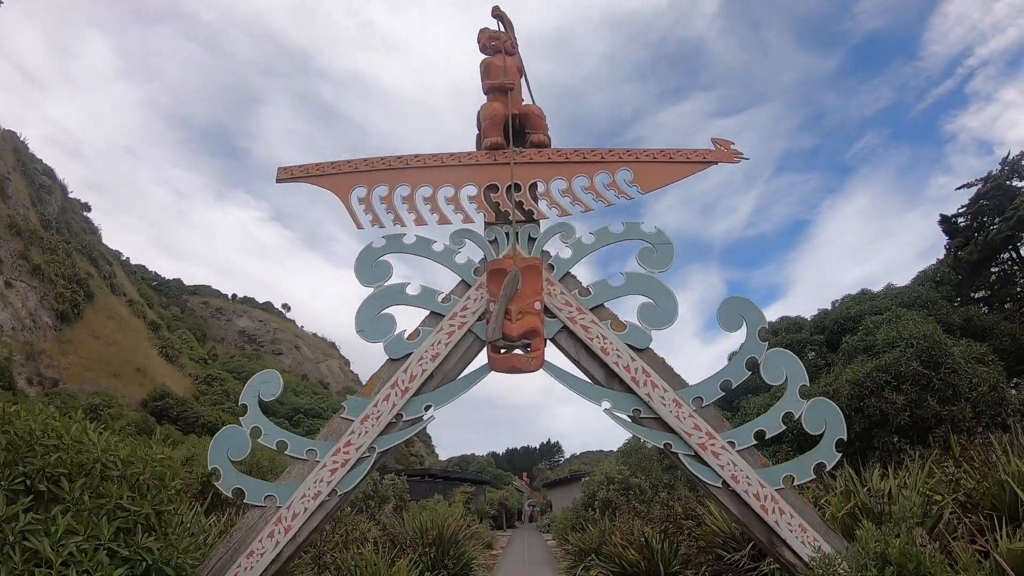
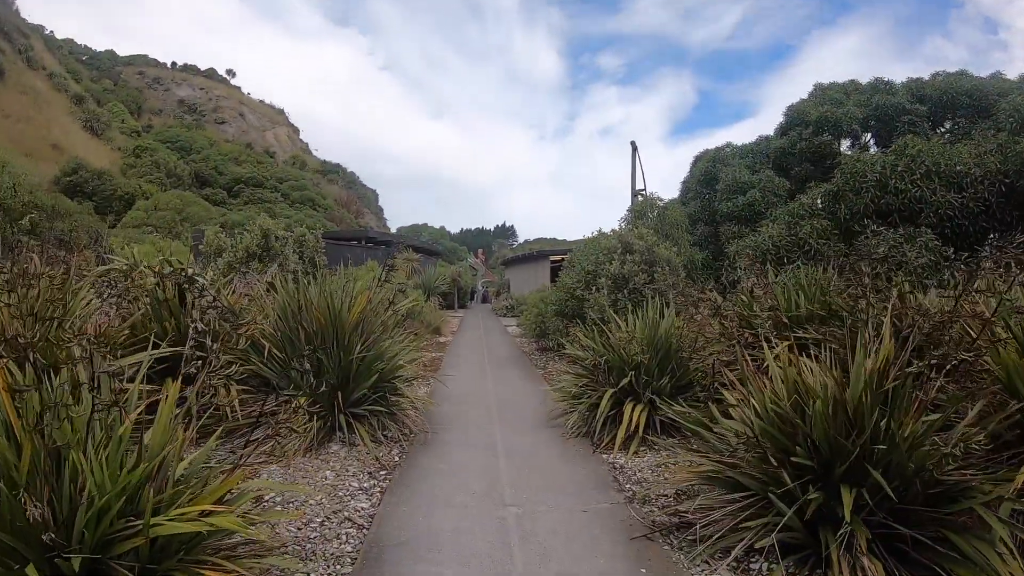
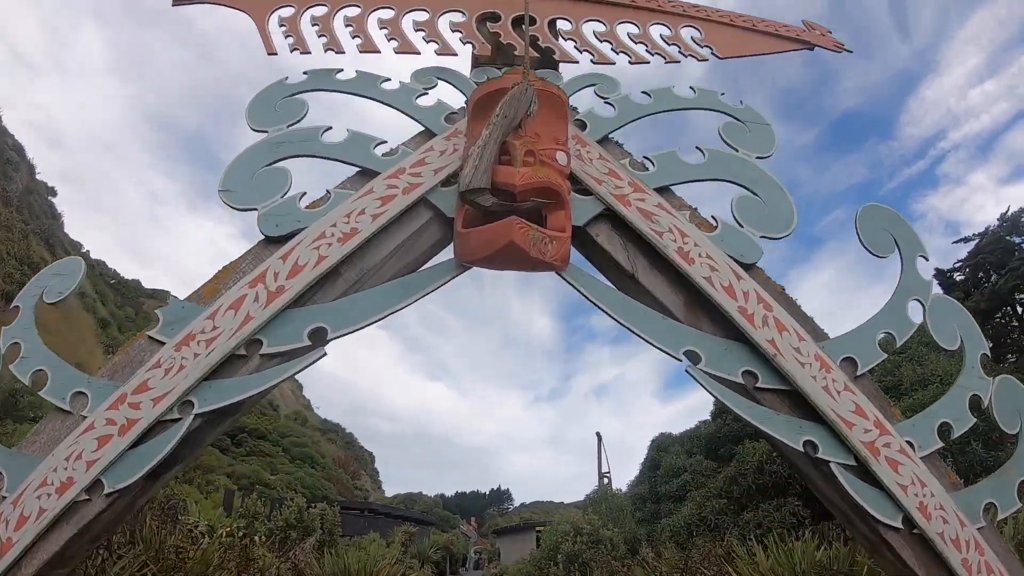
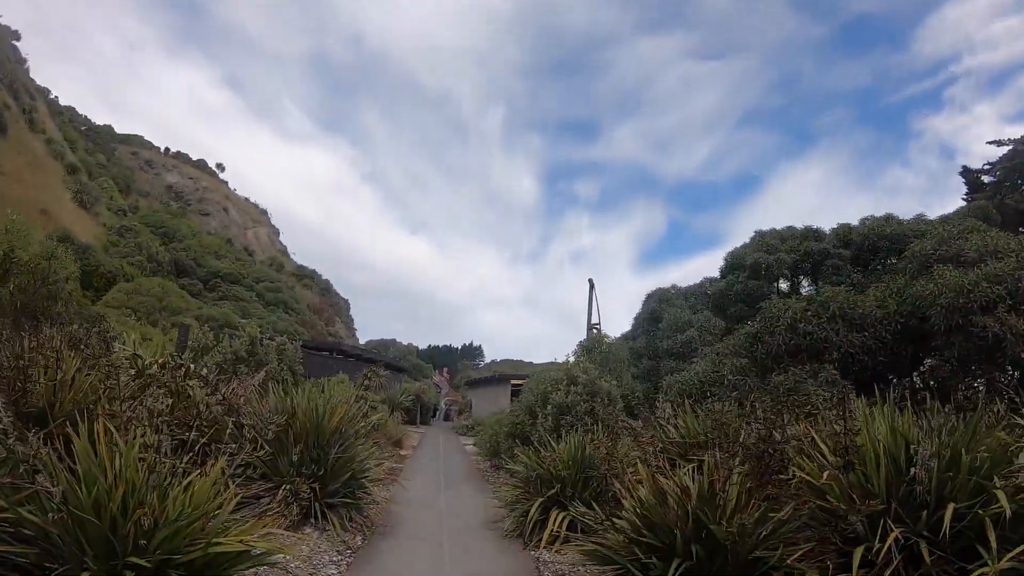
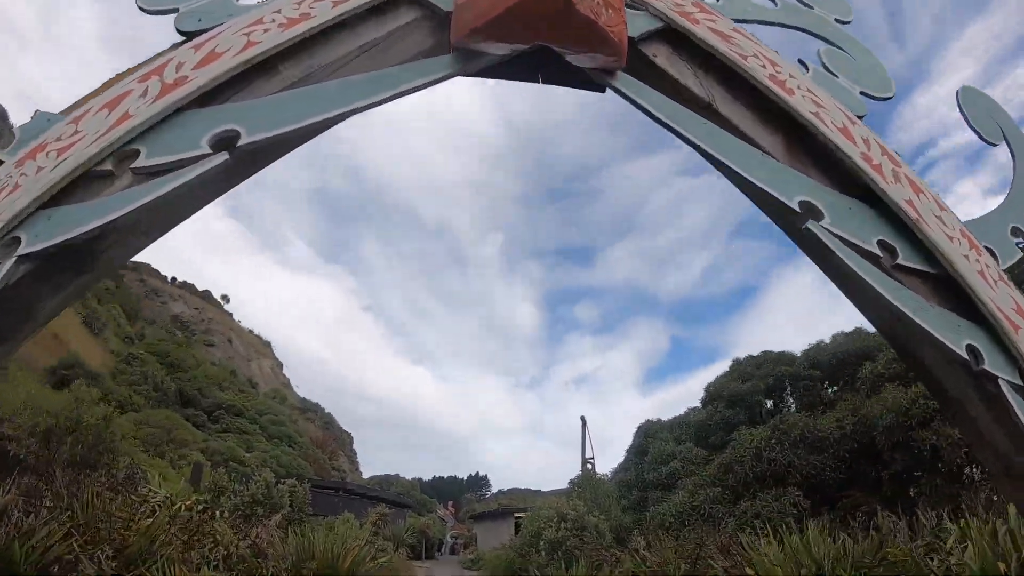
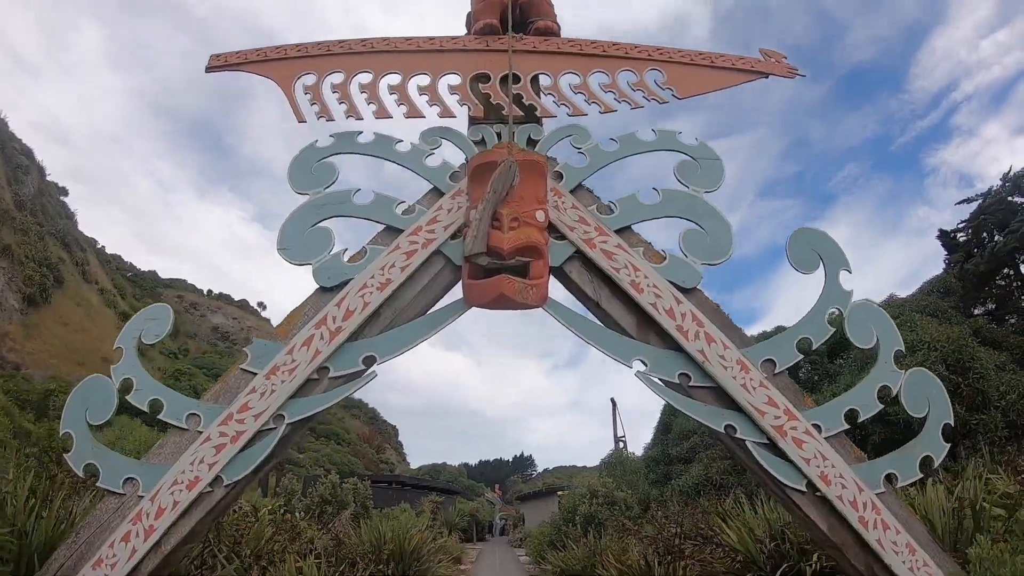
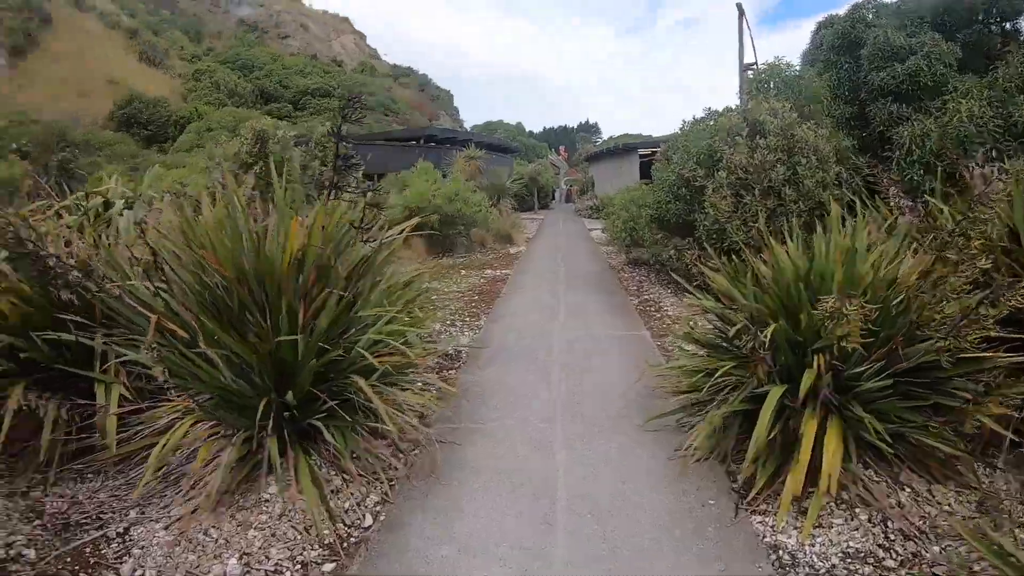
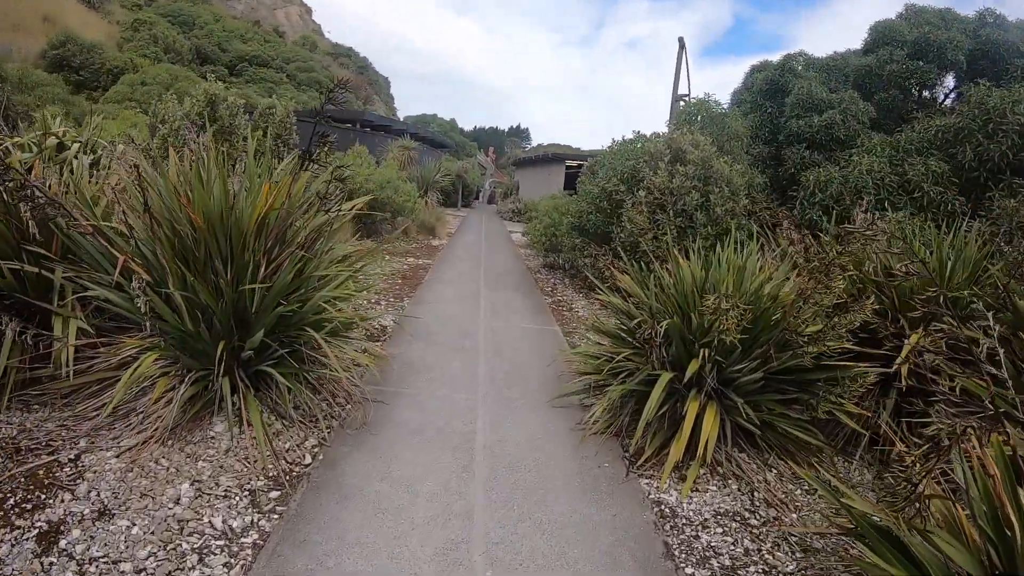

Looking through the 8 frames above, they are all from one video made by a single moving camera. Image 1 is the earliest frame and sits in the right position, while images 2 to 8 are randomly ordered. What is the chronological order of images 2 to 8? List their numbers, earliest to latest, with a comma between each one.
6, 3, 5, 4, 2, 8, 7
